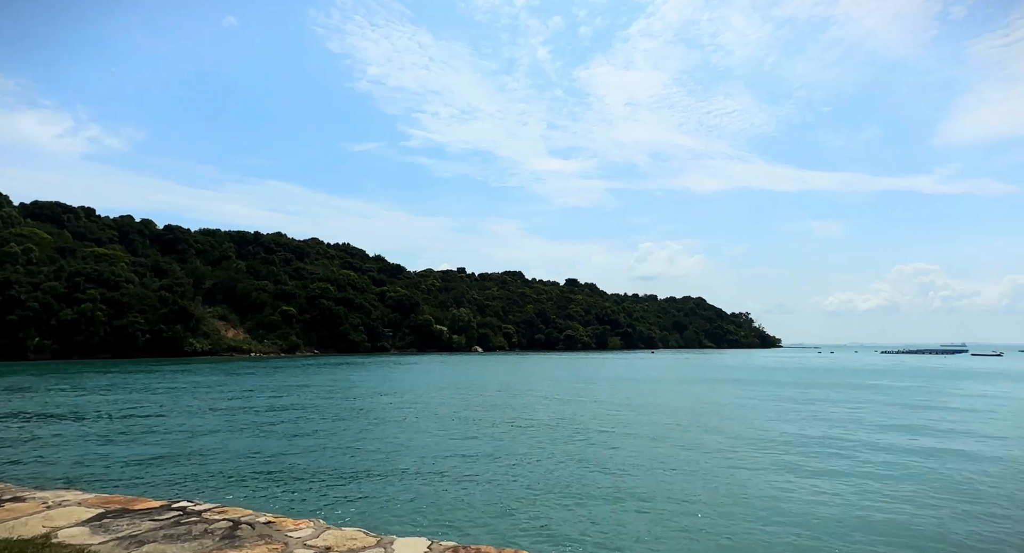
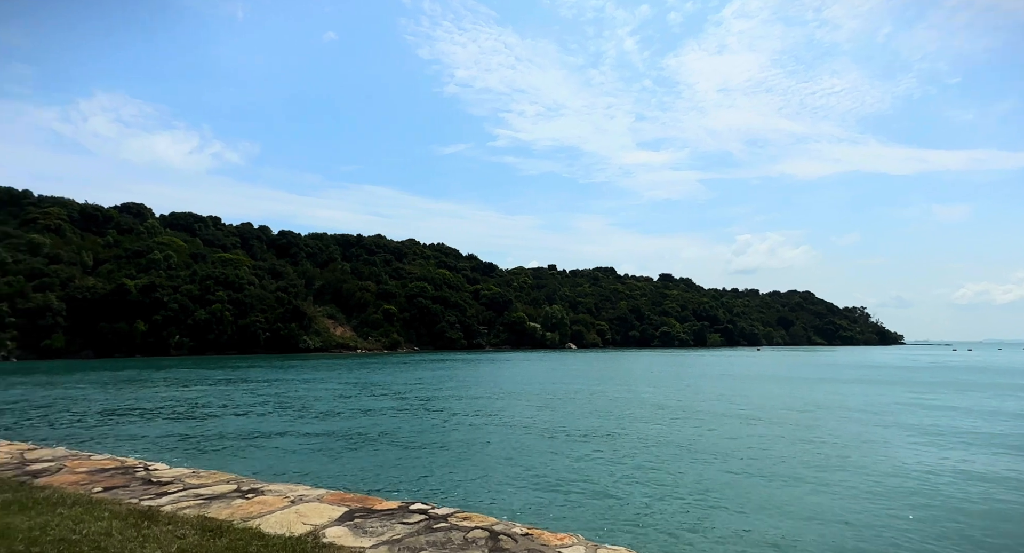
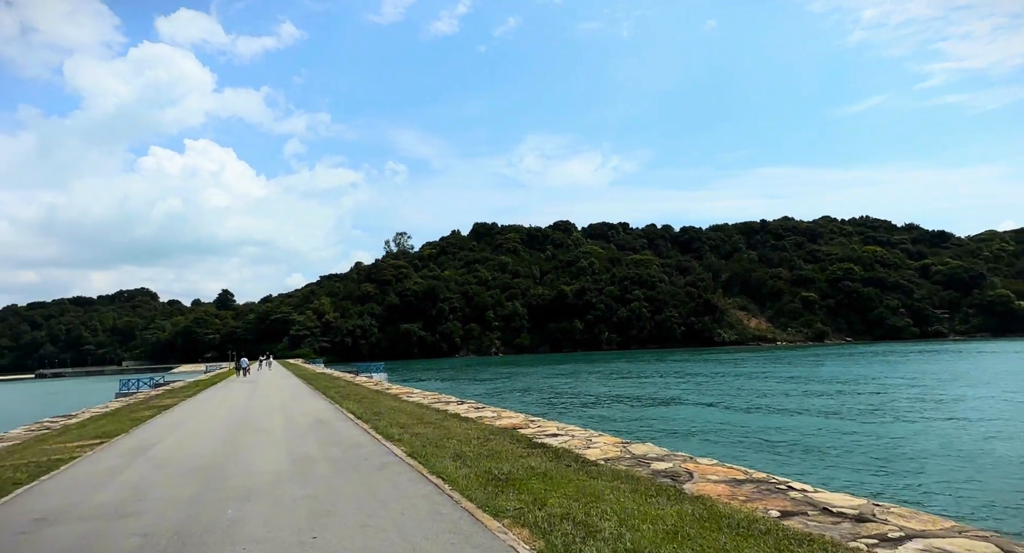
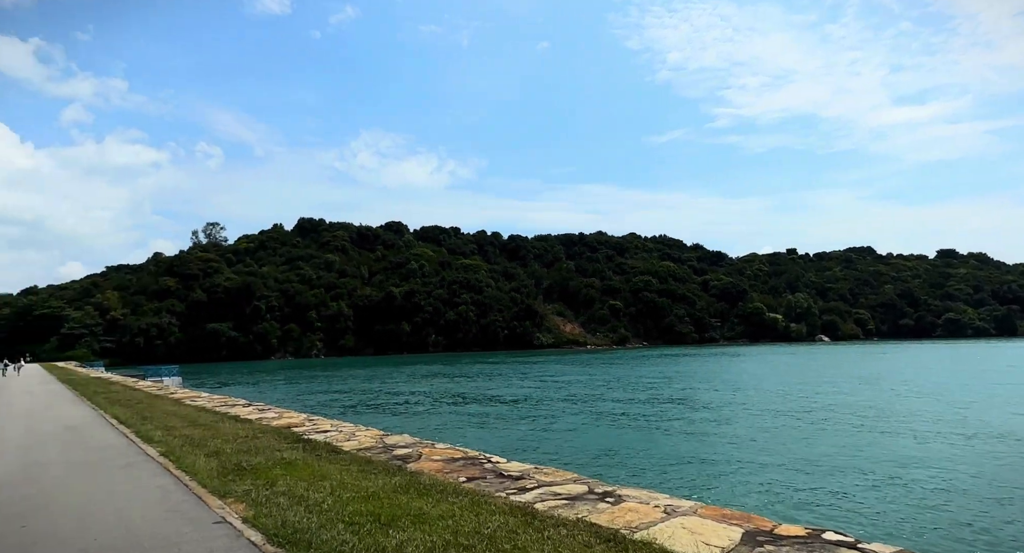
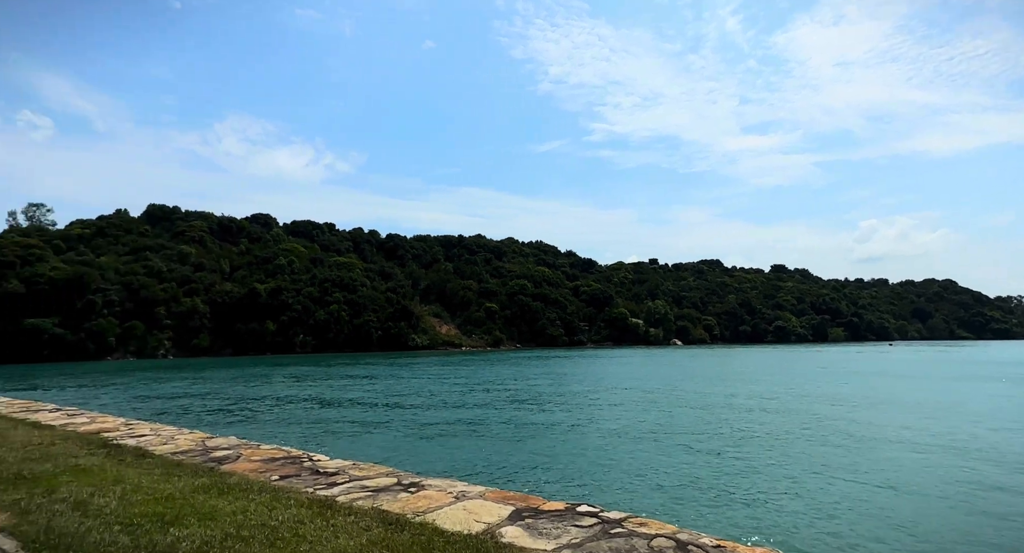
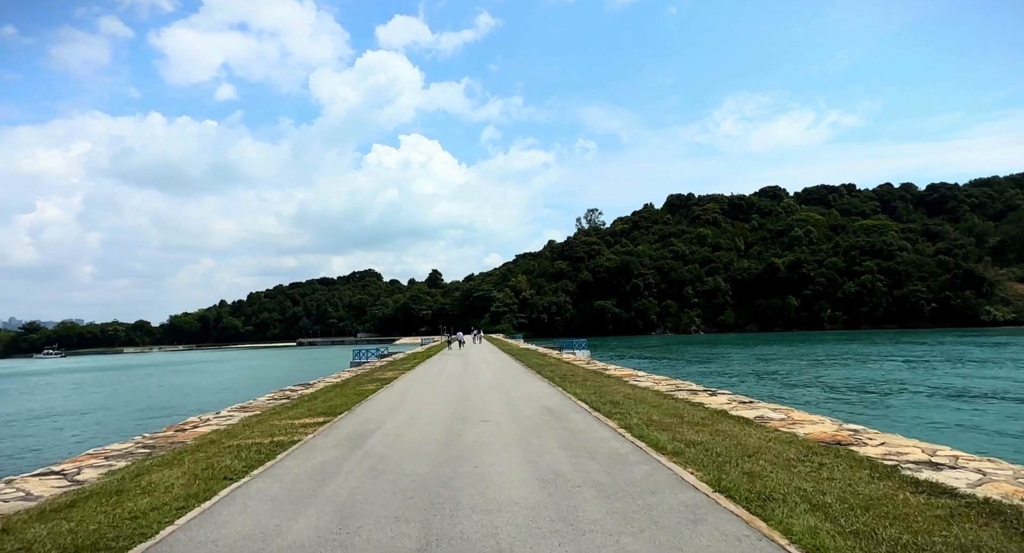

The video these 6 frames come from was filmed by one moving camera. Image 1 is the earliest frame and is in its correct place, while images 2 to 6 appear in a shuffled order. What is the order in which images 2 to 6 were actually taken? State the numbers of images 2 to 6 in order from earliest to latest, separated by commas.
2, 5, 4, 3, 6
